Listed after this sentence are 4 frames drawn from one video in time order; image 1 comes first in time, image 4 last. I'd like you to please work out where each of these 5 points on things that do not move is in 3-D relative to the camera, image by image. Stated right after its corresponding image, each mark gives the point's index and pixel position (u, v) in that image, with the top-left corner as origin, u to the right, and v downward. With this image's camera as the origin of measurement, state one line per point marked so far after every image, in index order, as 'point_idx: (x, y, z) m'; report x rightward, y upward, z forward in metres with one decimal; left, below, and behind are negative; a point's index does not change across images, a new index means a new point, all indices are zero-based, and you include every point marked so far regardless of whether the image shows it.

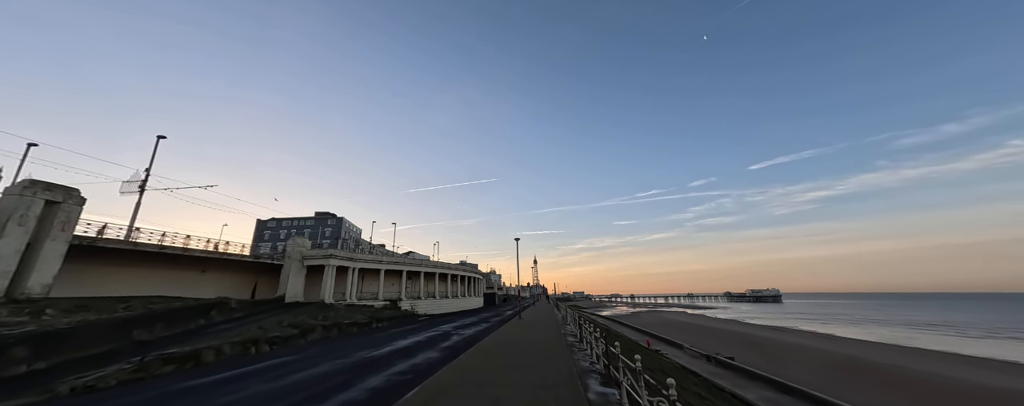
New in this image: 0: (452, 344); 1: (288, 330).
0: (-2.1, -4.9, +10.7) m
1: (-8.6, -4.9, +11.8) m
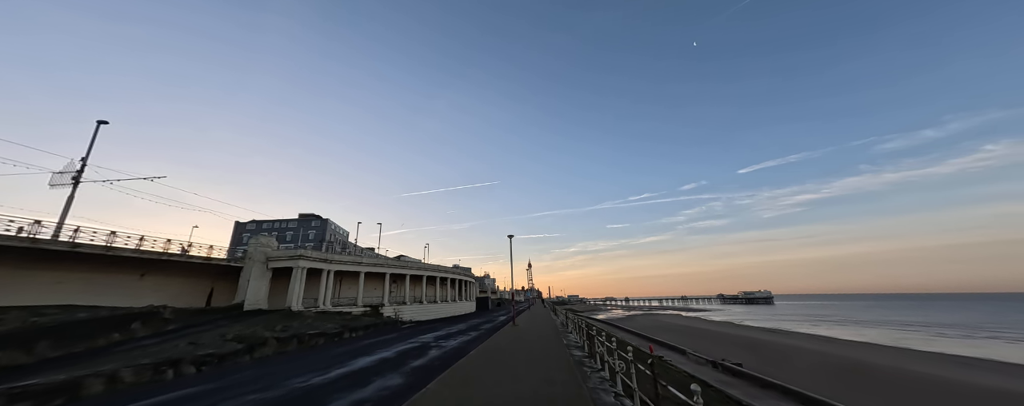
0: (-2.4, -4.4, +8.6) m
1: (-8.9, -4.5, +9.7) m
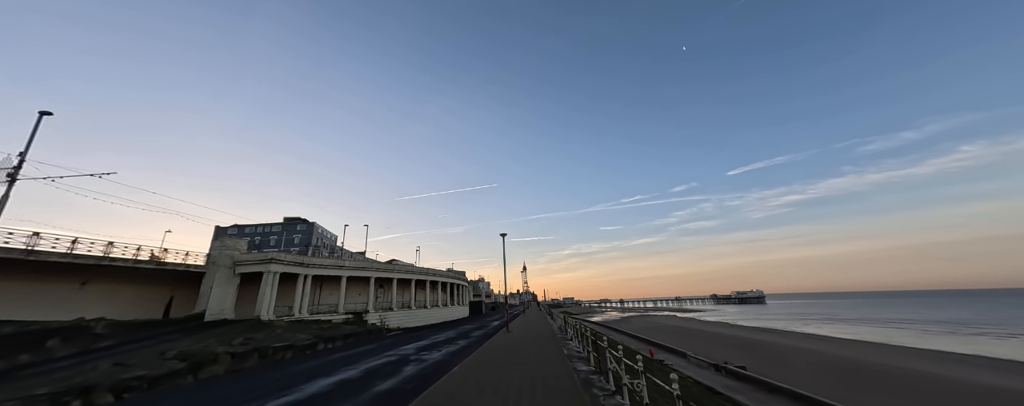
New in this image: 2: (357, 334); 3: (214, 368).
0: (-2.6, -4.2, +7.3) m
1: (-9.1, -4.3, +8.2) m
2: (-8.8, -7.5, +17.4) m
3: (-8.4, -4.7, +8.7) m
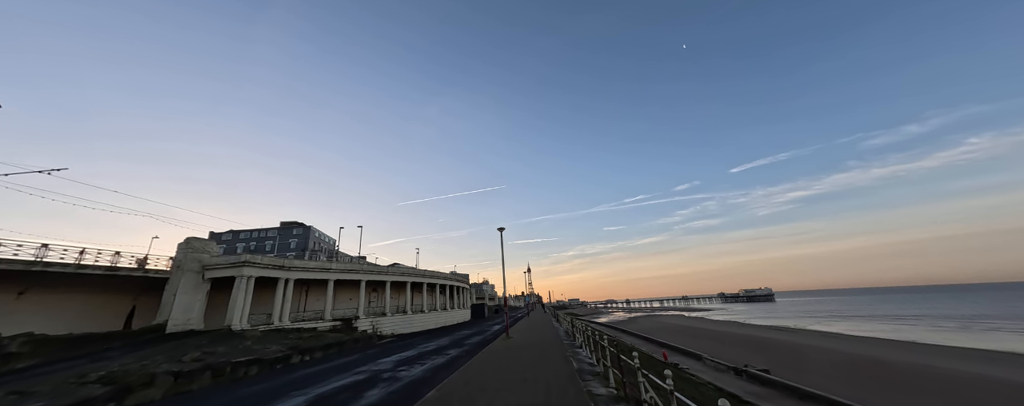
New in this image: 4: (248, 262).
0: (-2.7, -3.8, +5.7) m
1: (-9.2, -4.0, +6.7) m
2: (-8.7, -7.3, +15.9) m
3: (-8.5, -4.4, +7.2) m
4: (-16.0, -3.8, +19.6) m
